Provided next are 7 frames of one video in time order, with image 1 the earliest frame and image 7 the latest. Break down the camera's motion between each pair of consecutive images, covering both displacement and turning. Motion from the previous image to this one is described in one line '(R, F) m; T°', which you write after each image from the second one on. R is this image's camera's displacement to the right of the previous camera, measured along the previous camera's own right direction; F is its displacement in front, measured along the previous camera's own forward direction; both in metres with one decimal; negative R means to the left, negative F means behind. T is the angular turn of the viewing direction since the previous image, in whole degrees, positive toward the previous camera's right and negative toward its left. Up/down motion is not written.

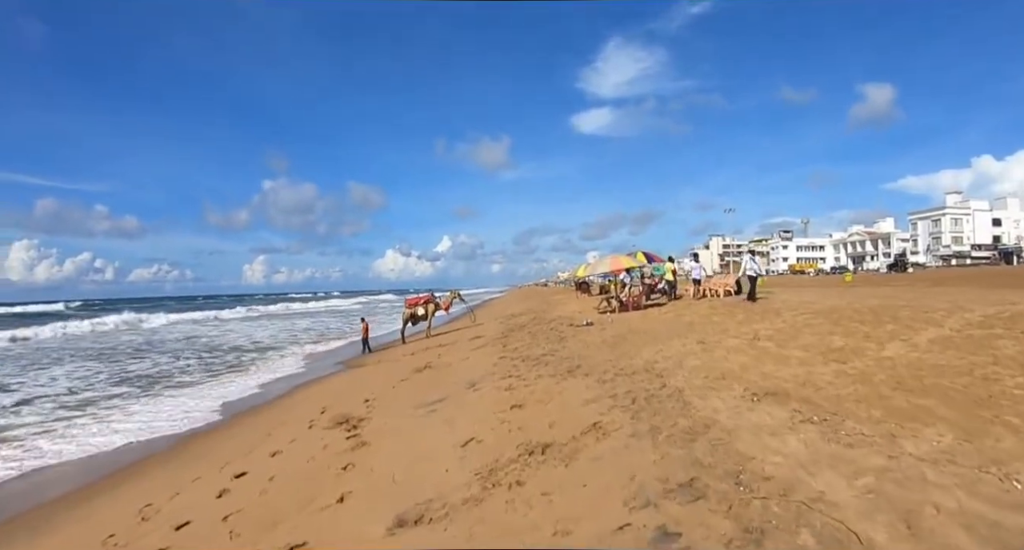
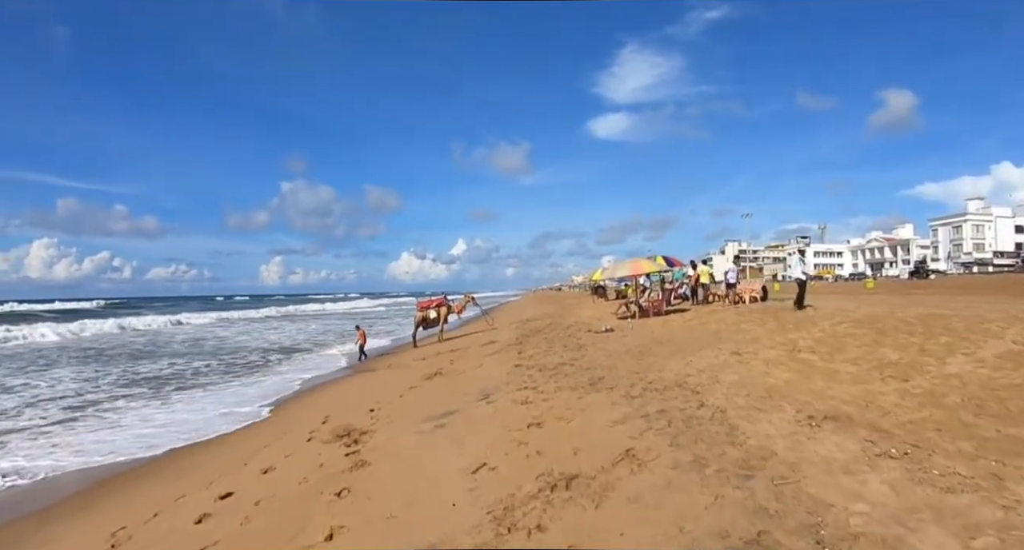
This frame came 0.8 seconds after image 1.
(-0.1, +0.8) m; -1°
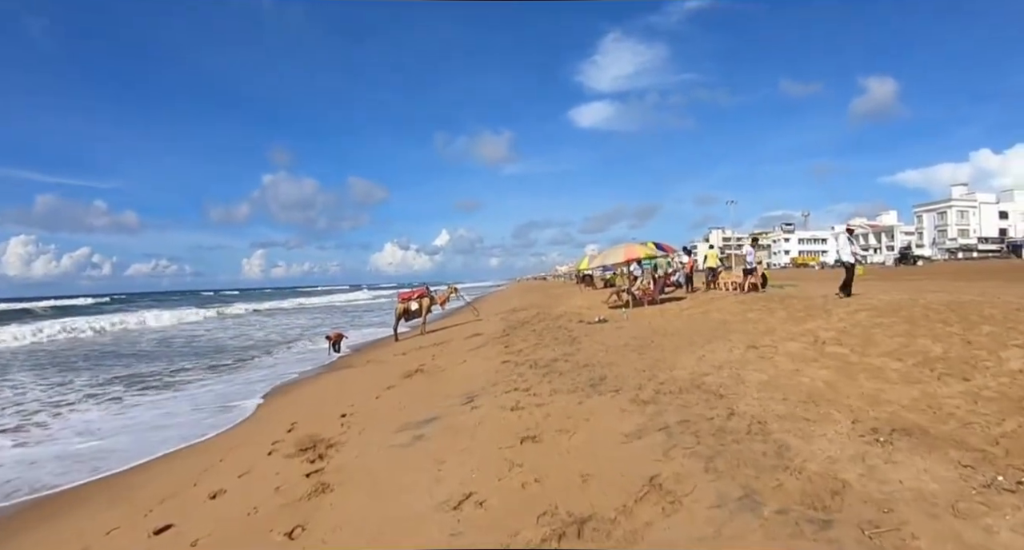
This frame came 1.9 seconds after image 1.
(0.0, +1.1) m; +1°
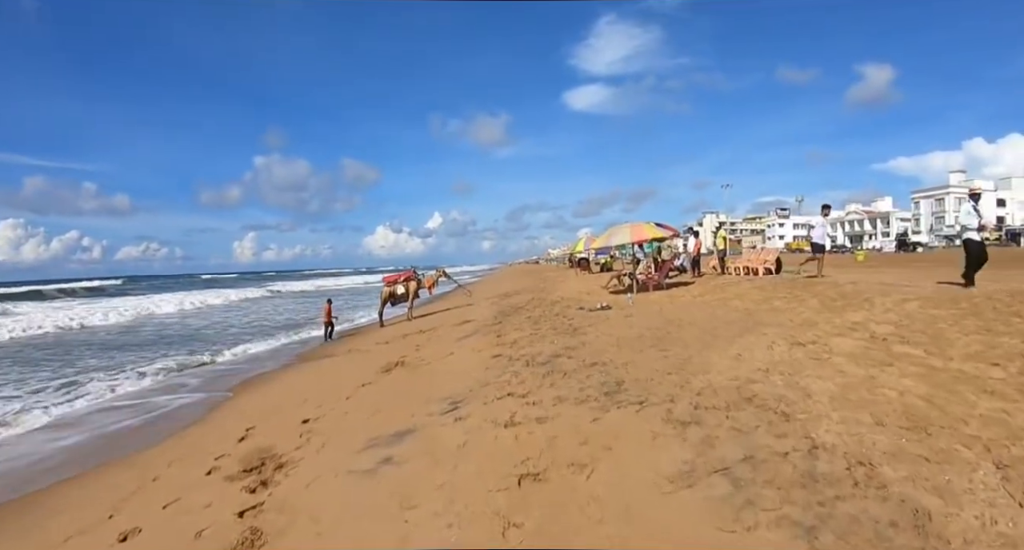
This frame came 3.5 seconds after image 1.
(0.0, +1.4) m; +1°
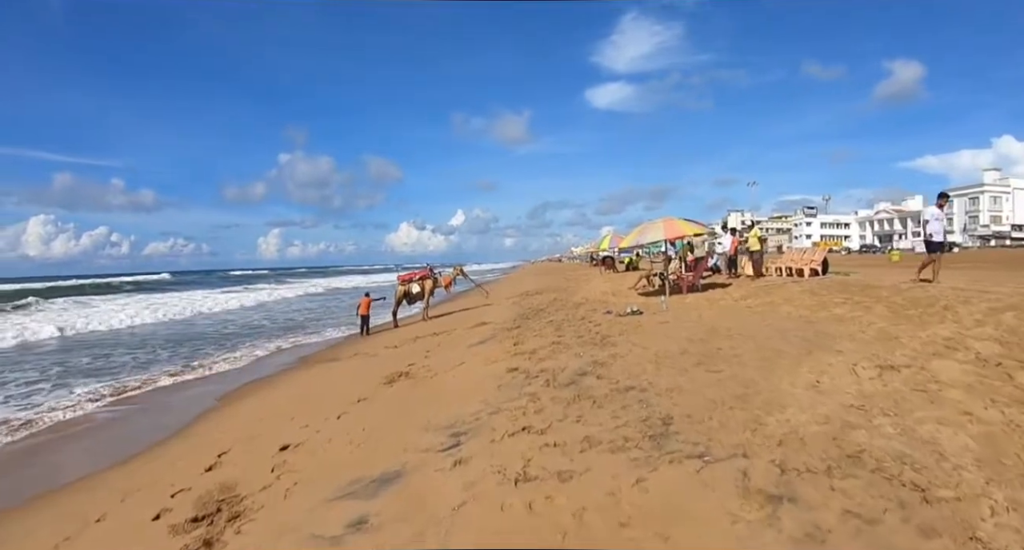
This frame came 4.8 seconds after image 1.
(0.0, +1.2) m; -2°
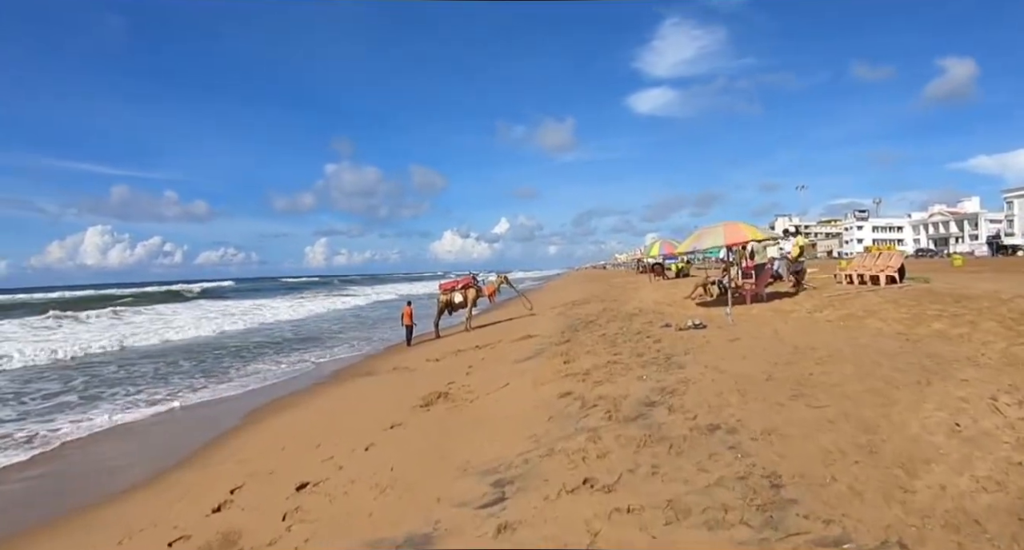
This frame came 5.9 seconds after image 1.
(-0.1, +0.9) m; -4°
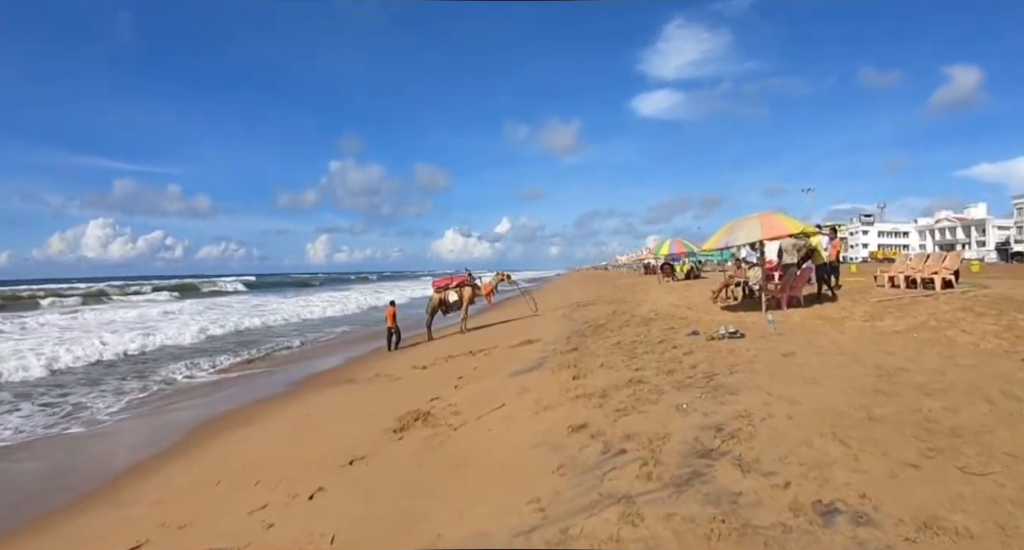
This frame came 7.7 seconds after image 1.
(0.0, +1.7) m; 0°
